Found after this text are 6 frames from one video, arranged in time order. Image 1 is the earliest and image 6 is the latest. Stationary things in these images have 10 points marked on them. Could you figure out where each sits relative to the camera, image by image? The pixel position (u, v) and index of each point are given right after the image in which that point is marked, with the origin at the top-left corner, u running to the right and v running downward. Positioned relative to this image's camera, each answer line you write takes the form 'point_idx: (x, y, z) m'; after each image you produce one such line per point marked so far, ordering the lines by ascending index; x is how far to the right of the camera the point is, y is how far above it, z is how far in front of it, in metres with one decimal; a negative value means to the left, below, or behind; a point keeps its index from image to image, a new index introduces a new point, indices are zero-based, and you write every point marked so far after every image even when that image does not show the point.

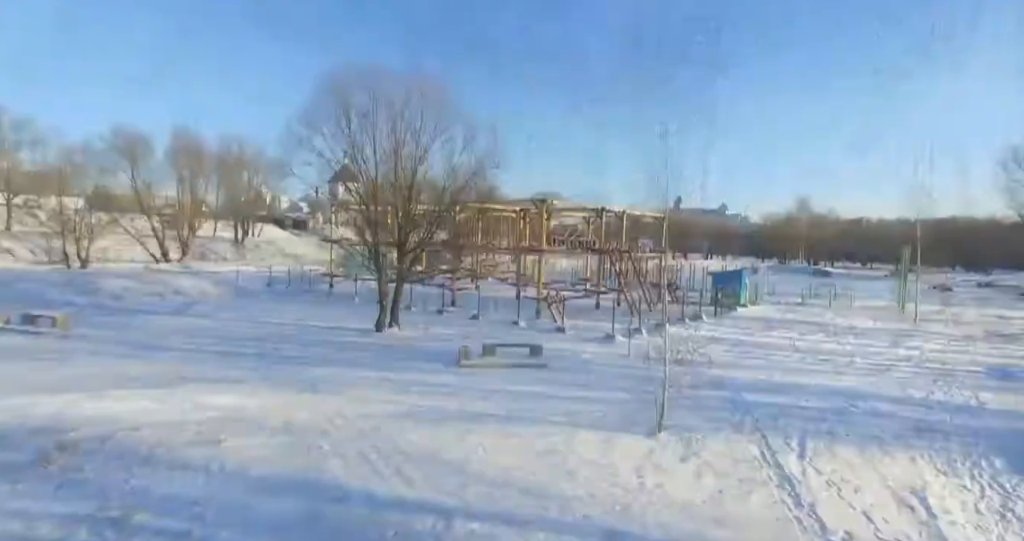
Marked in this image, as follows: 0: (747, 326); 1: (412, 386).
0: (+8.4, -2.0, +19.6) m
1: (-1.8, -2.0, +10.0) m
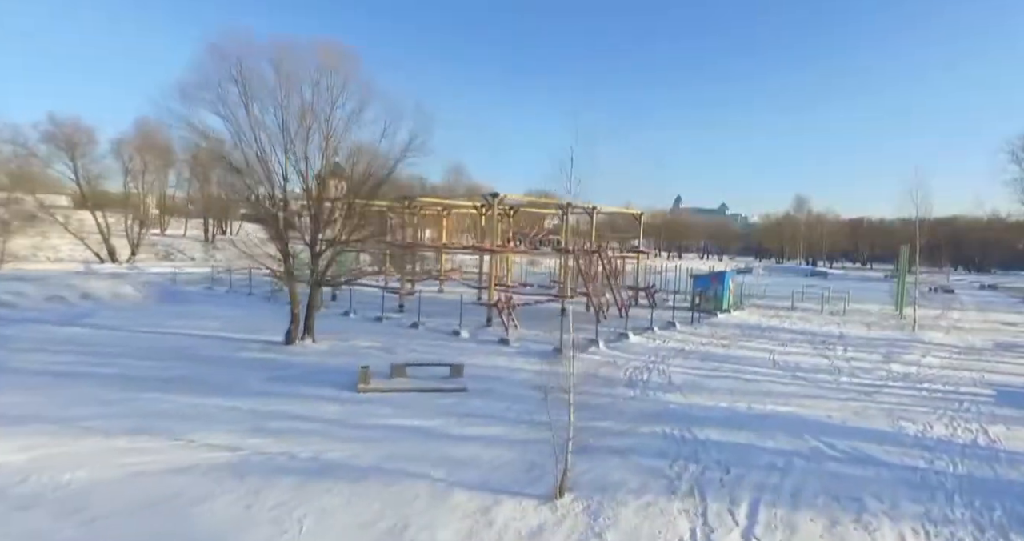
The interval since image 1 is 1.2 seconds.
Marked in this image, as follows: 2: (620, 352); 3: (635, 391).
0: (+6.8, -2.1, +17.6) m
1: (-3.4, -2.1, +8.0) m
2: (+2.7, -2.1, +13.8) m
3: (+2.4, -2.4, +10.6) m
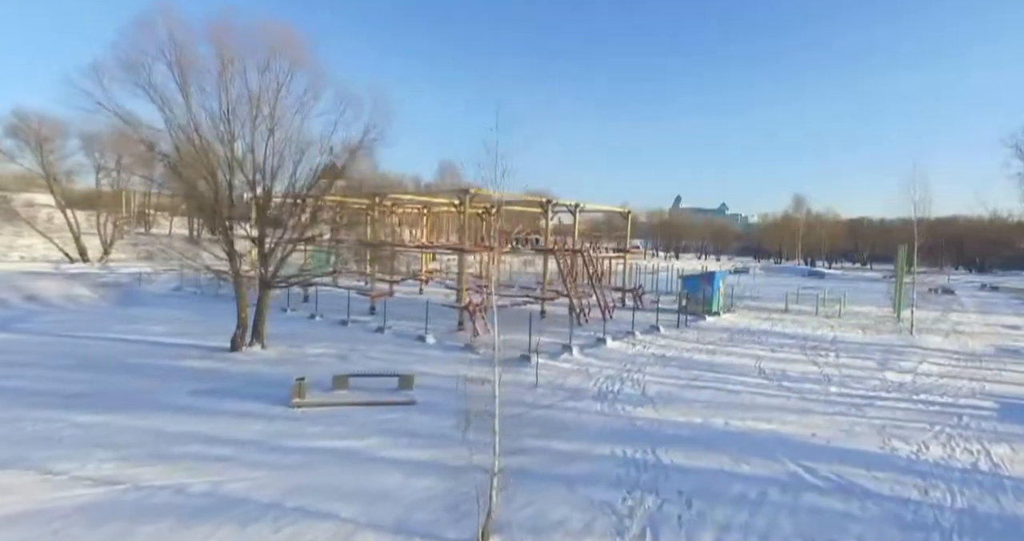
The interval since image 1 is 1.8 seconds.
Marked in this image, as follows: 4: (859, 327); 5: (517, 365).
0: (+6.0, -2.1, +16.6) m
1: (-4.2, -2.1, +7.1) m
2: (+1.9, -2.2, +12.9) m
3: (+1.6, -2.4, +9.7) m
4: (+12.5, -2.1, +19.8) m
5: (+0.1, -2.1, +12.0) m
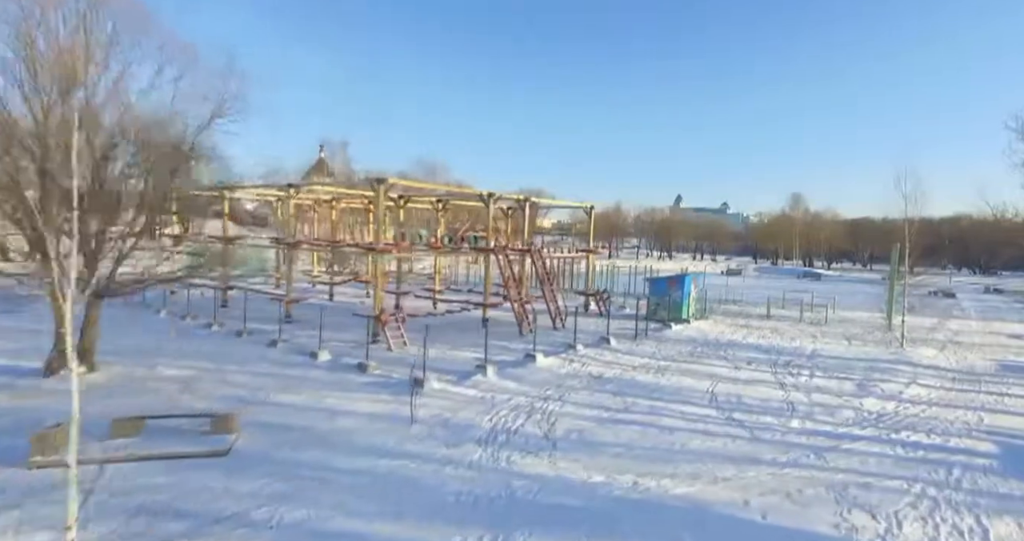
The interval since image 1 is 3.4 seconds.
0: (+4.1, -2.2, +14.3) m
1: (-6.2, -2.2, +4.9) m
2: (0.0, -2.2, +10.6) m
3: (-0.4, -2.5, +7.5) m
4: (+10.6, -2.1, +17.5) m
5: (-1.9, -2.2, +9.7) m
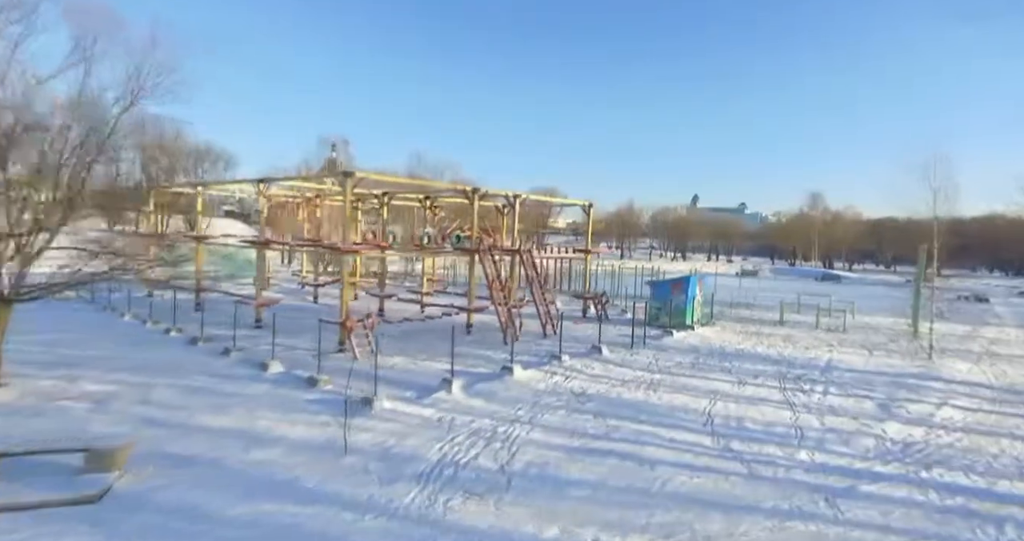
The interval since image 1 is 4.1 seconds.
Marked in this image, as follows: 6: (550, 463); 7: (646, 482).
0: (+3.6, -2.3, +12.9) m
1: (-6.9, -2.3, +3.7) m
2: (-0.6, -2.3, +9.3) m
3: (-1.0, -2.5, +6.2) m
4: (+10.2, -2.2, +15.9) m
5: (-2.5, -2.2, +8.5) m
6: (+0.6, -2.5, +7.3) m
7: (+1.7, -2.6, +6.9) m
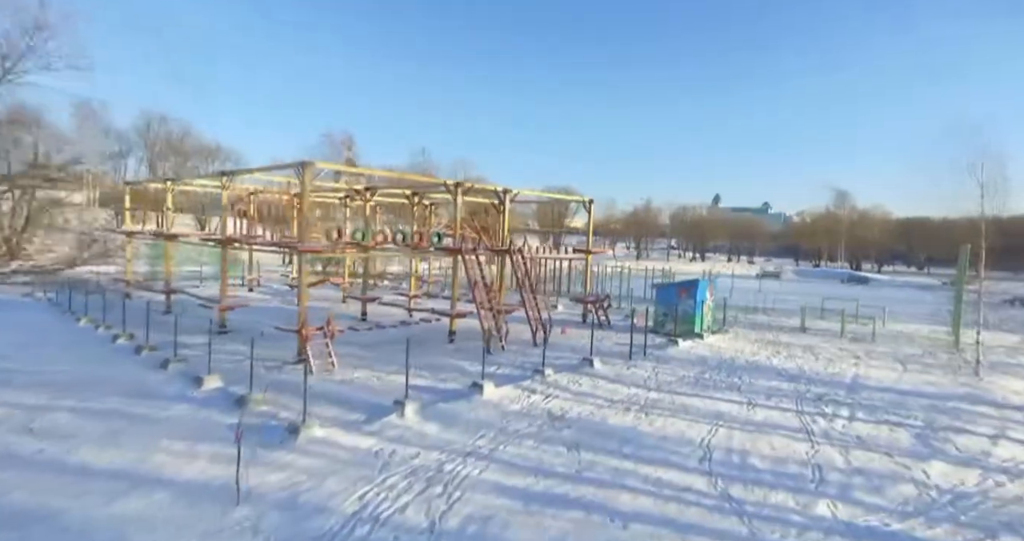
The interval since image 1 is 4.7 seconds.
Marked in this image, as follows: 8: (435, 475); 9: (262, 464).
0: (+3.1, -2.3, +11.3) m
1: (-7.7, -2.3, +2.5) m
2: (-1.2, -2.3, +7.8) m
3: (-1.7, -2.6, +4.7) m
4: (+9.9, -2.3, +14.1) m
5: (-3.1, -2.3, +7.1) m
6: (-0.1, -2.6, +5.8) m
7: (+1.0, -2.6, +5.3) m
8: (-0.9, -2.4, +6.6) m
9: (-3.0, -2.3, +6.7) m
